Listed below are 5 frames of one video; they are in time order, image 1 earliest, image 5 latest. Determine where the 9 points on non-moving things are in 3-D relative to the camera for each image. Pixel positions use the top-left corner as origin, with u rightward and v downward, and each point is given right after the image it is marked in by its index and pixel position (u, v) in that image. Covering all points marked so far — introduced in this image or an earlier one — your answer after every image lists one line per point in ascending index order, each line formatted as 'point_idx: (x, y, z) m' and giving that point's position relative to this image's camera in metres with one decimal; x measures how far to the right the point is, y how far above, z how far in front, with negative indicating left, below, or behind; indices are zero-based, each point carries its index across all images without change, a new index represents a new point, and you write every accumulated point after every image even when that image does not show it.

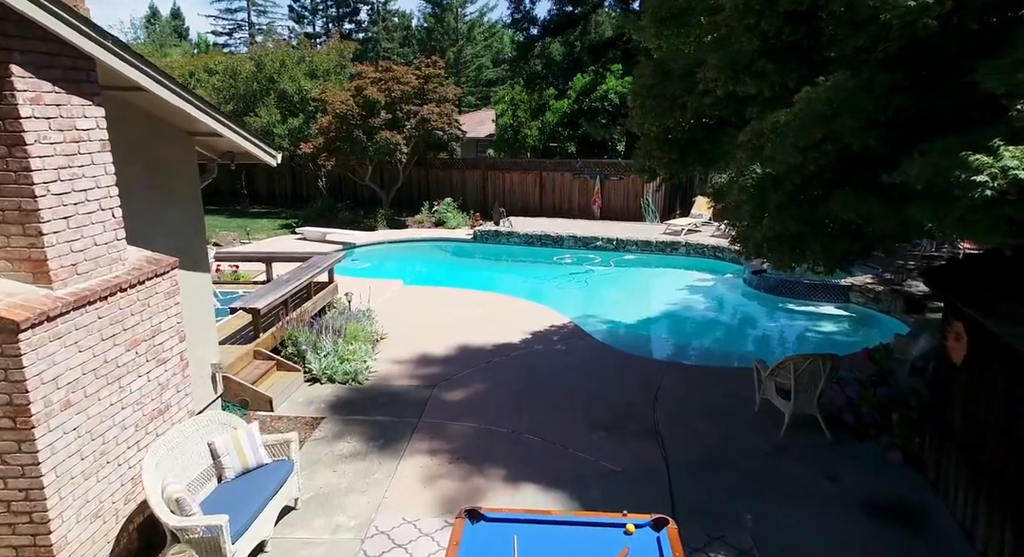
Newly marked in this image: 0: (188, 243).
0: (-3.0, +0.3, +5.3) m
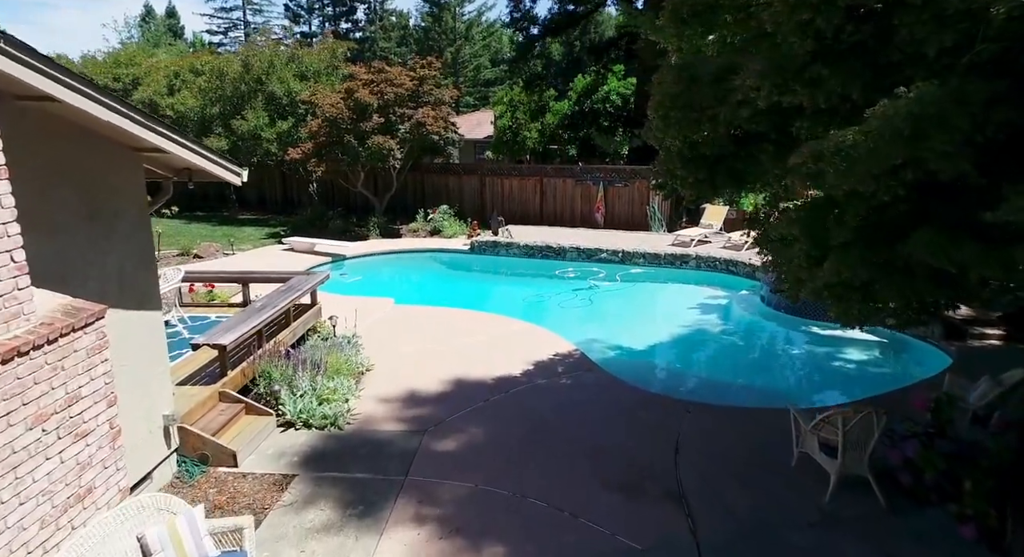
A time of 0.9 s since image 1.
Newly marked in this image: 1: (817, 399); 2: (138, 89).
0: (-3.0, 0.0, +4.5) m
1: (+3.7, -1.5, +7.0) m
2: (-12.4, +6.2, +18.8) m
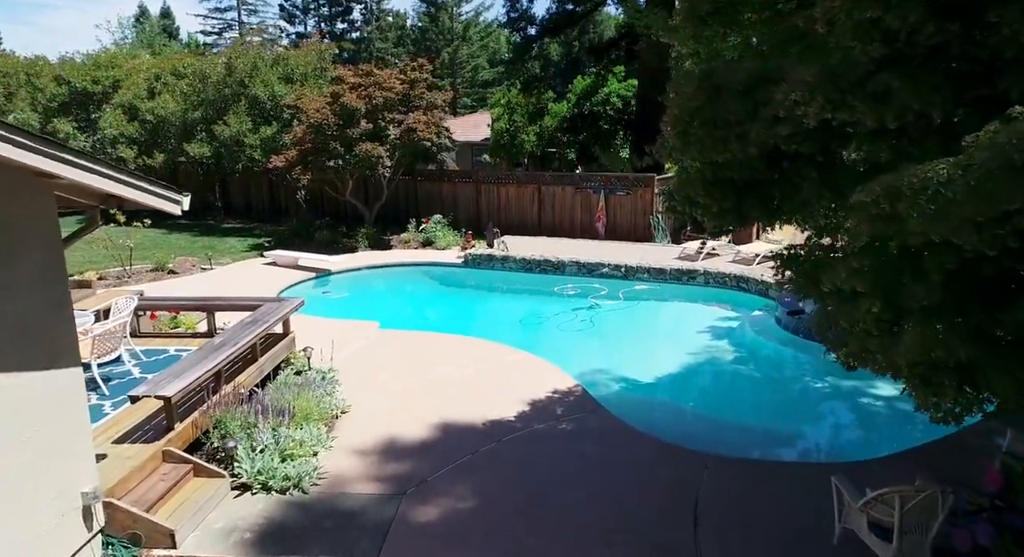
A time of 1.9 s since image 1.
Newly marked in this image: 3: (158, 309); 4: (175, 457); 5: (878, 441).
0: (-3.0, -0.3, +3.7) m
1: (+3.7, -1.8, +6.2) m
2: (-12.5, +5.9, +18.0) m
3: (-4.5, -0.4, +7.3) m
4: (-2.9, -1.5, +4.8) m
5: (+4.0, -1.8, +6.3) m
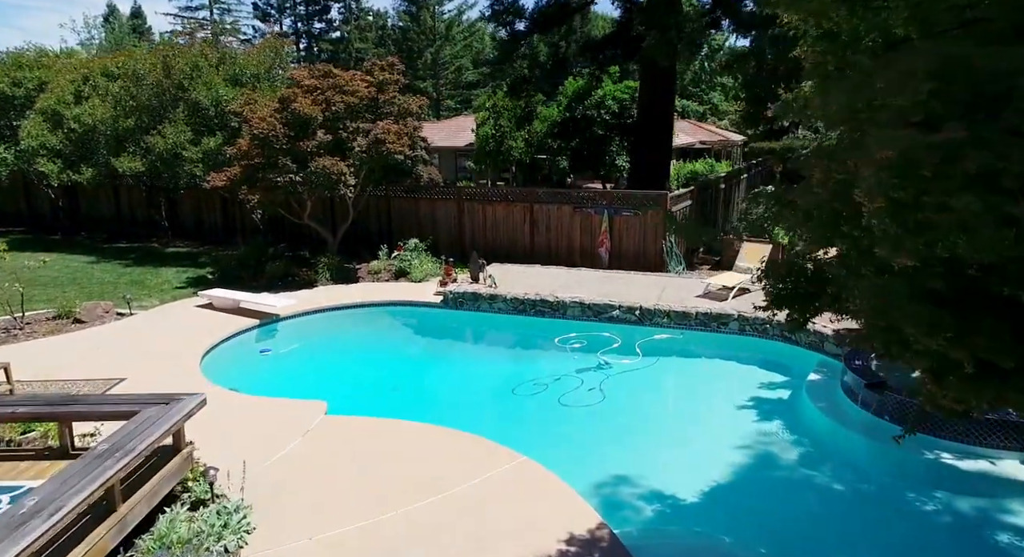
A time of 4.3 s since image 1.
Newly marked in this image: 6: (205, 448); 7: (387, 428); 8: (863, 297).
0: (-3.0, -1.1, +1.4) m
1: (+3.6, -2.5, +4.1) m
2: (-12.8, +5.0, +15.6) m
3: (-4.6, -1.2, +4.9) m
4: (-2.9, -2.3, +2.6) m
5: (+4.0, -2.5, +4.2) m
6: (-3.3, -1.8, +6.2) m
7: (-1.4, -1.7, +6.7) m
8: (+1.2, 0.0, +2.0) m
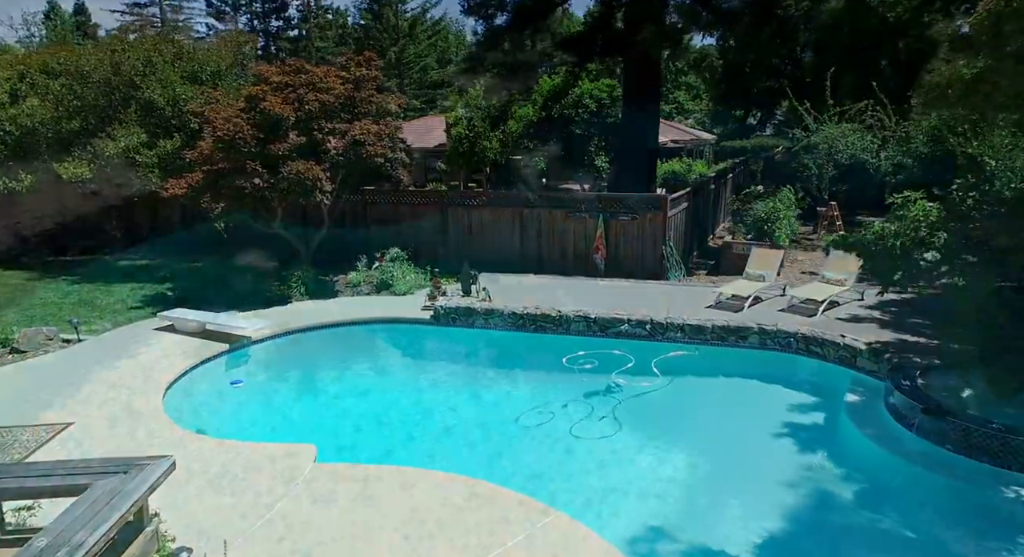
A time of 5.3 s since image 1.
0: (-2.5, -1.4, +0.5) m
1: (+4.0, -2.7, +3.5) m
2: (-13.3, +4.5, +14.0) m
3: (-4.3, -1.5, +3.9) m
4: (-2.4, -2.6, +1.6) m
5: (+4.4, -2.6, +3.6) m
6: (-3.0, -2.1, +5.2) m
7: (-1.2, -1.9, +5.8) m
8: (+1.7, -0.2, +1.3) m
